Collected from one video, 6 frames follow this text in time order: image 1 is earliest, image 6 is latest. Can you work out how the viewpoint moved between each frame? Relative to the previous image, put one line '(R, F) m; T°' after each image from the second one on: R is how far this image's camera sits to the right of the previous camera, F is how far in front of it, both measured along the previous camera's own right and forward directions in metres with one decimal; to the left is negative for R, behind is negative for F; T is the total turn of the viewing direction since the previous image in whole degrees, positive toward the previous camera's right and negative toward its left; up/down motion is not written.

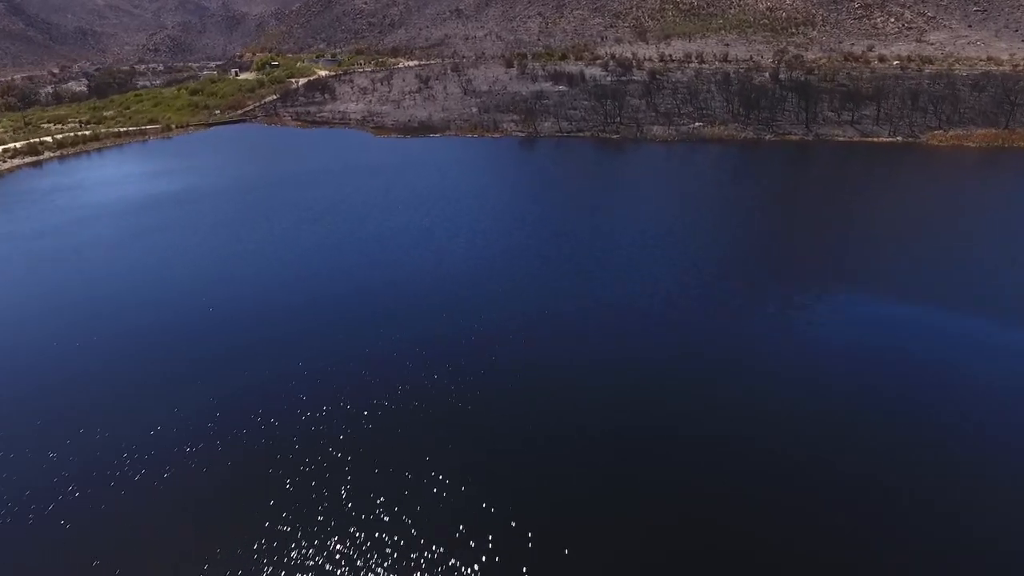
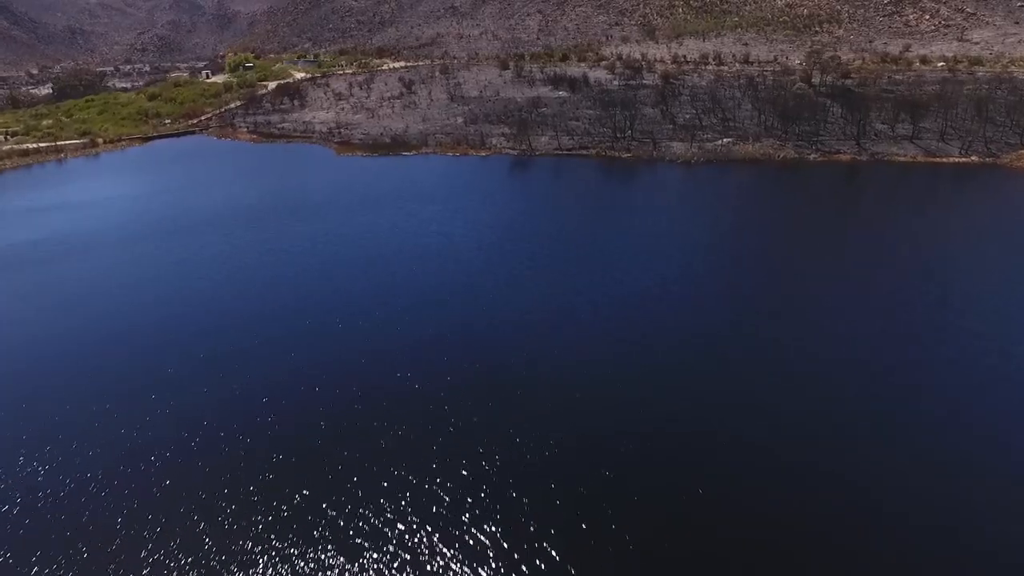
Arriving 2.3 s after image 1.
(+0.3, +3.2) m; 0°
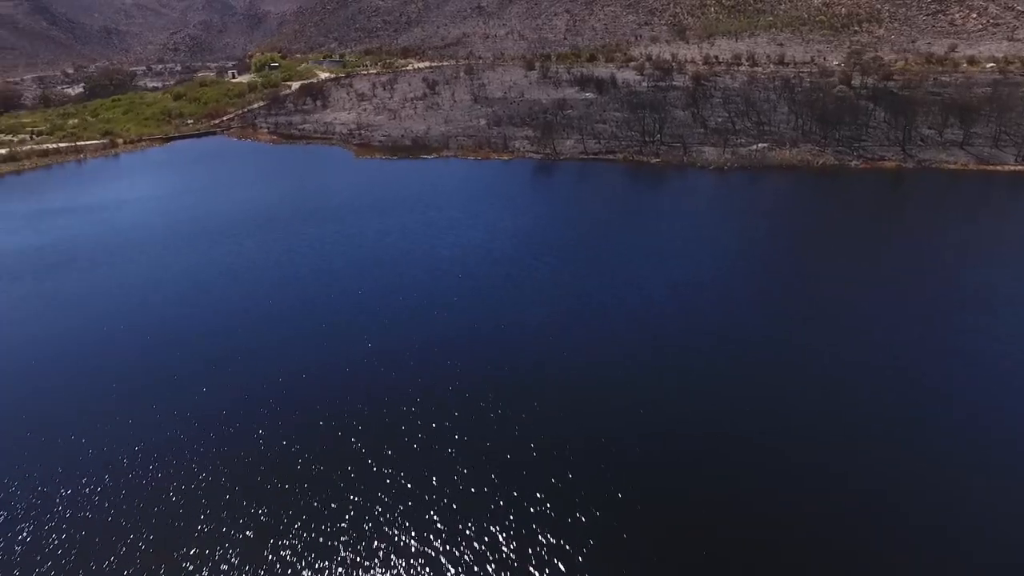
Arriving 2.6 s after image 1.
(+0.1, +0.6) m; -2°
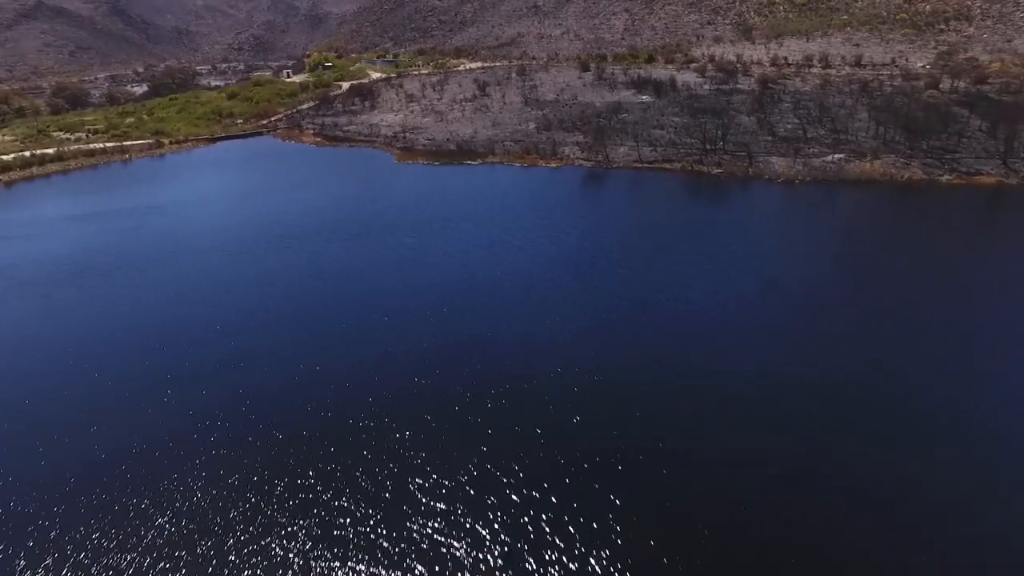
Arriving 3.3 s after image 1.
(+0.1, +1.0) m; -4°
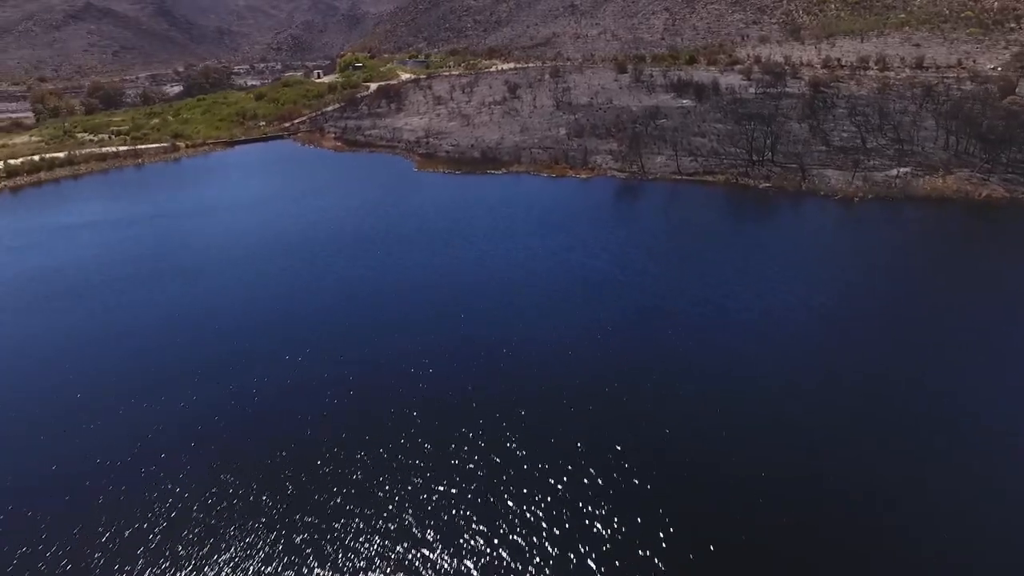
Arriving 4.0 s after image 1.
(+0.2, +1.1) m; -3°
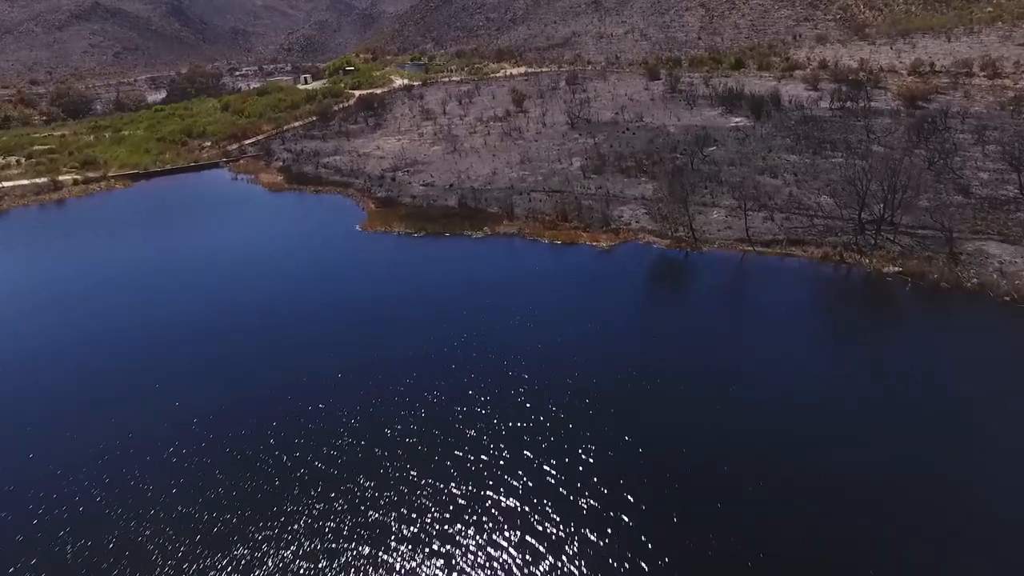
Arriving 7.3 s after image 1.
(+0.5, +4.4) m; -2°
